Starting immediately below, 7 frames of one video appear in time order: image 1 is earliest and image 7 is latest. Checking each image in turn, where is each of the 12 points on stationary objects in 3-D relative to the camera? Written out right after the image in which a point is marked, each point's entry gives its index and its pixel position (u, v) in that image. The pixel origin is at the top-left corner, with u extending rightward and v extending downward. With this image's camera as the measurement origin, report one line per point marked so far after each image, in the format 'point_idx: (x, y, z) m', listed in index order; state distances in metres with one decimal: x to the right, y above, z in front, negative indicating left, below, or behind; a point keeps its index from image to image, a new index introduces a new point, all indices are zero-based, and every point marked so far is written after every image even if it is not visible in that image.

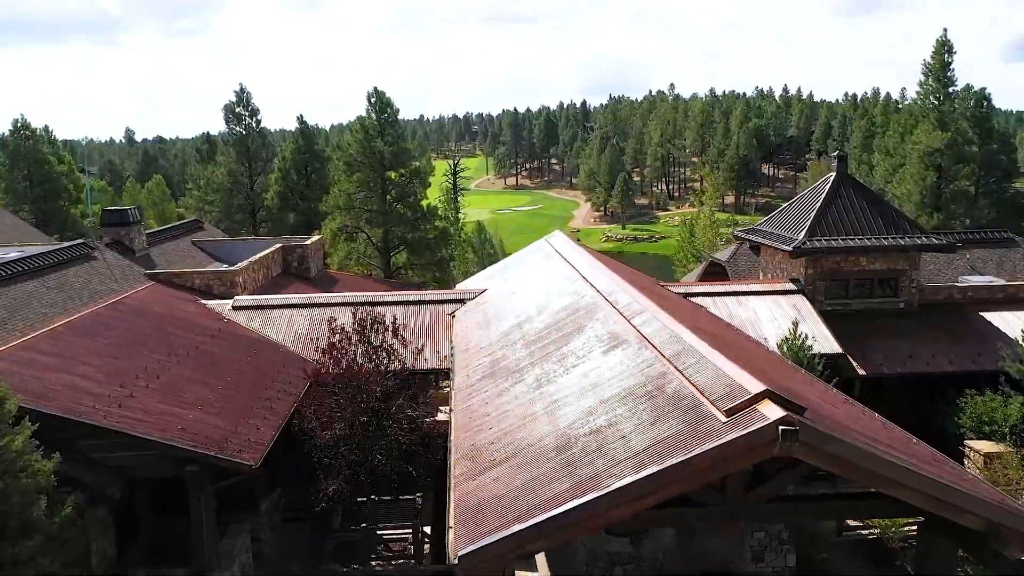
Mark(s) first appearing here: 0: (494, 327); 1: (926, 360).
0: (-0.4, -0.8, +16.3) m
1: (+9.8, -1.7, +19.2) m
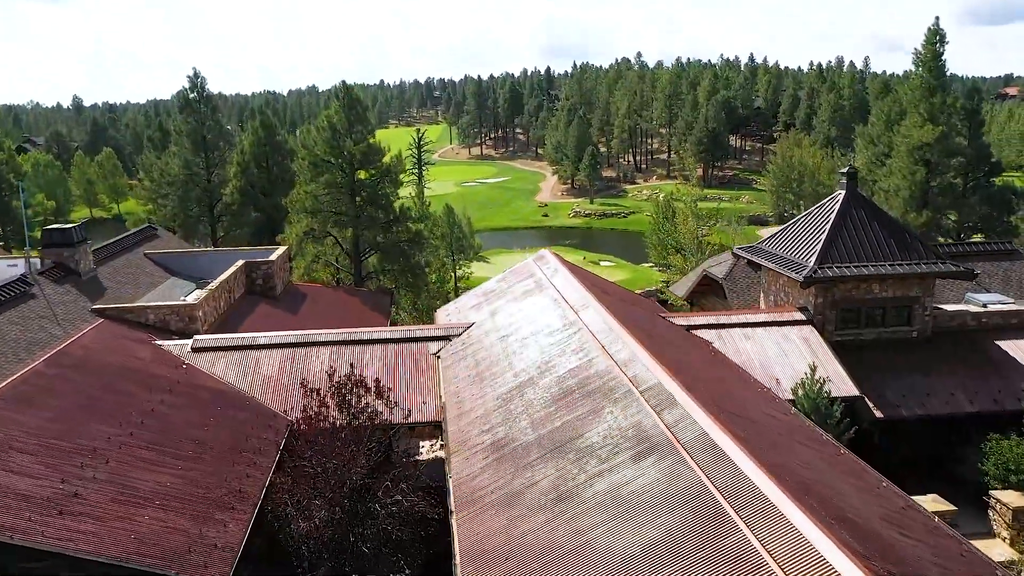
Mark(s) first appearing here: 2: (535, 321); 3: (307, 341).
0: (-0.4, -1.8, +14.6) m
1: (+9.6, -2.5, +18.0) m
2: (+0.5, -0.7, +17.1) m
3: (-4.6, -1.2, +18.3) m
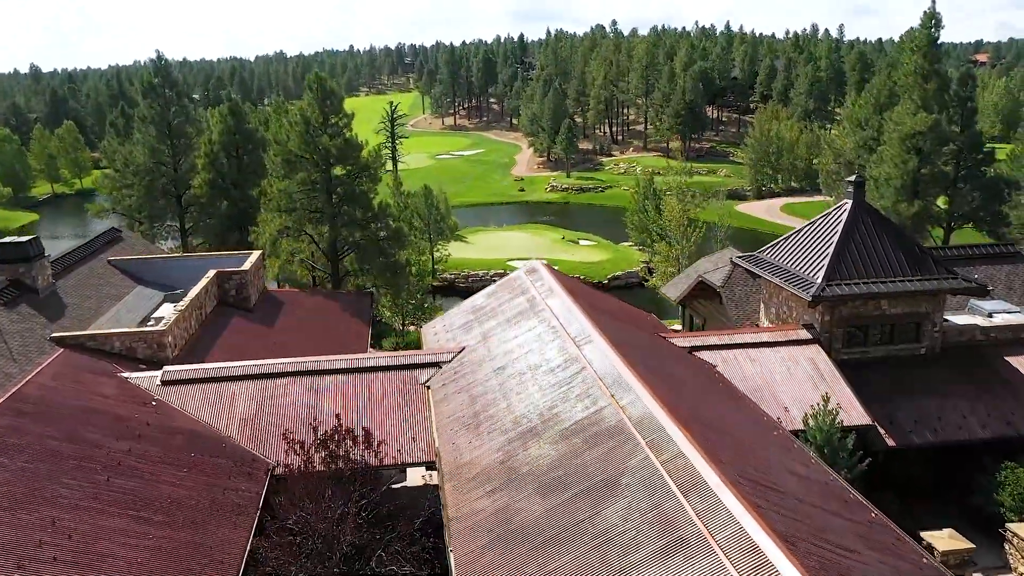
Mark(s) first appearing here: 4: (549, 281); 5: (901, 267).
0: (-0.4, -2.5, +13.5) m
1: (+9.5, -2.9, +17.3) m
2: (+0.4, -1.2, +16.0) m
3: (-4.8, -1.7, +17.1) m
4: (+0.9, +0.1, +19.0) m
5: (+9.0, +0.5, +18.6) m
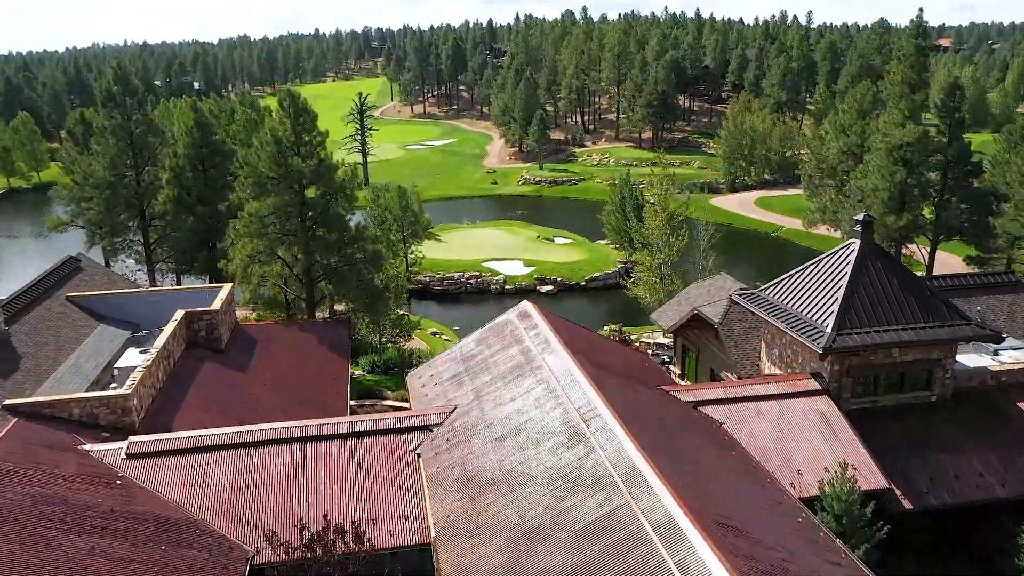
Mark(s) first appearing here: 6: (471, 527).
0: (-0.3, -3.7, +12.4) m
1: (+9.5, -4.0, +16.5) m
2: (+0.4, -2.4, +14.9) m
3: (-4.8, -2.9, +15.8) m
4: (+0.7, -1.0, +17.8) m
5: (+8.8, -0.6, +17.8) m
6: (-0.7, -3.7, +12.8) m
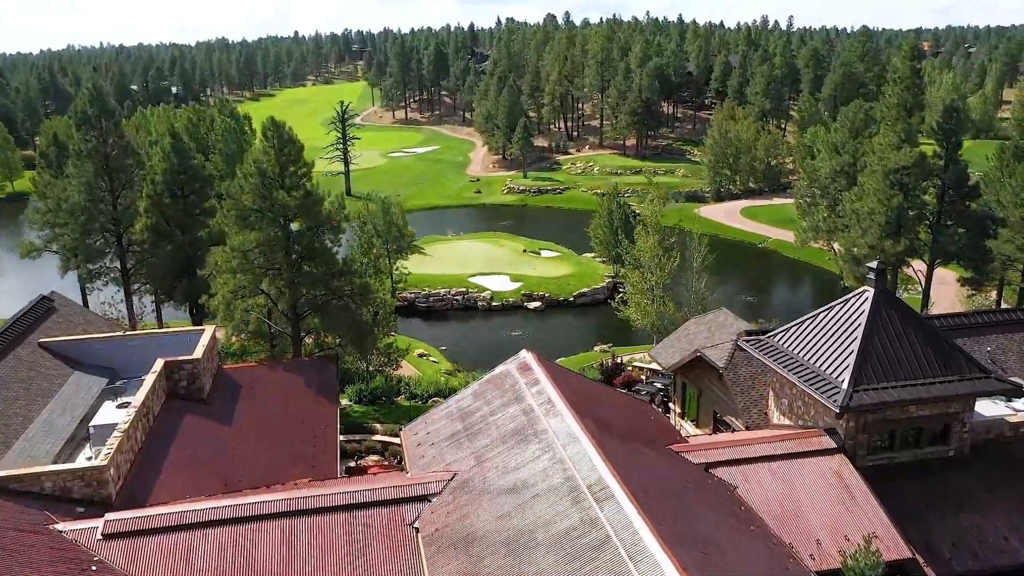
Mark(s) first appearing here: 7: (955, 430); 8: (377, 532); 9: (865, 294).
0: (-0.2, -4.8, +11.5) m
1: (+9.5, -5.1, +15.8) m
2: (+0.5, -3.6, +14.0) m
3: (-4.8, -4.1, +14.8) m
4: (+0.7, -2.2, +16.9) m
5: (+8.8, -1.7, +17.1) m
6: (-0.5, -4.9, +11.8) m
7: (+9.5, -3.1, +17.4) m
8: (-2.5, -4.4, +14.6) m
9: (+7.8, -0.2, +17.9) m
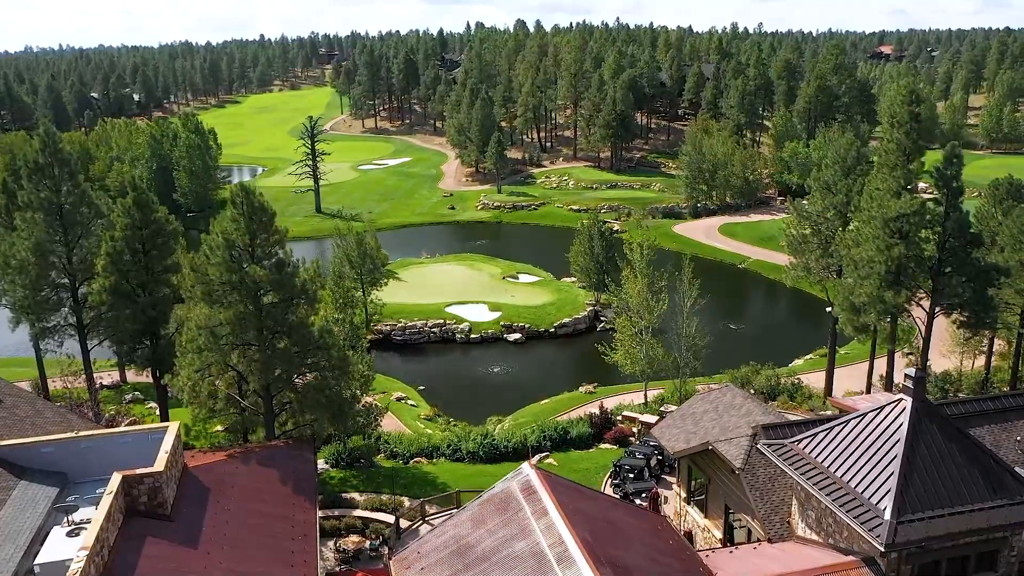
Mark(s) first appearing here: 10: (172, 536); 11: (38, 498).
0: (+0.2, -7.1, +9.6) m
1: (+9.7, -7.2, +14.3) m
2: (+0.7, -5.8, +12.1) m
3: (-4.5, -6.5, +12.7) m
4: (+0.8, -4.4, +15.1) m
5: (+8.9, -3.9, +15.5) m
6: (-0.2, -7.2, +9.9) m
7: (+9.6, -5.2, +15.9) m
8: (-2.3, -6.7, +12.6) m
9: (+7.9, -2.4, +16.3) m
10: (-7.7, -5.6, +18.3) m
11: (-11.2, -5.0, +19.0) m
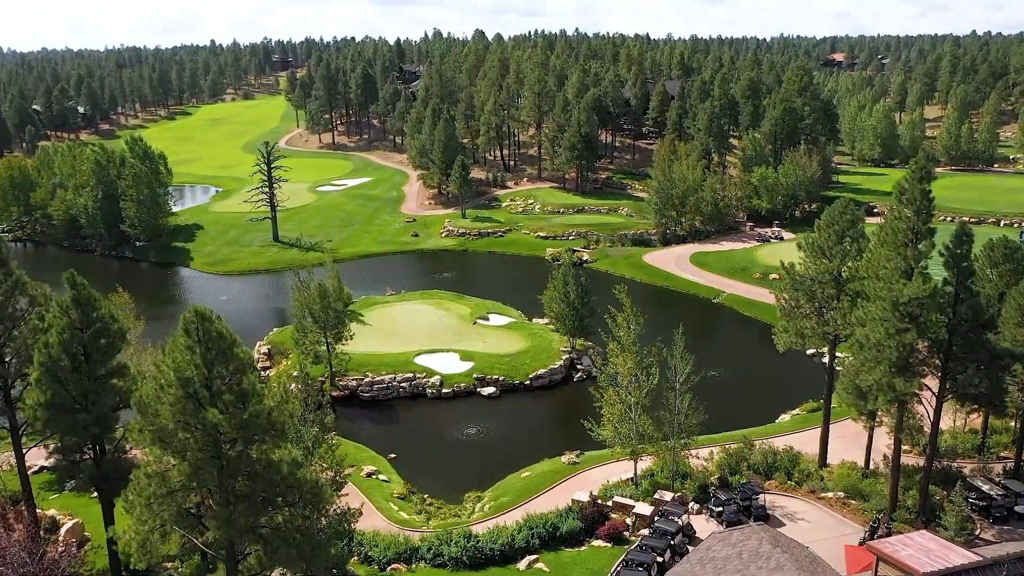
0: (+0.9, -10.6, +6.8) m
1: (+10.2, -10.6, +12.0) m
2: (+1.3, -9.3, +9.4) m
3: (-3.9, -10.0, +9.7) m
4: (+1.3, -7.9, +12.3) m
5: (+9.3, -7.2, +13.2) m
6: (+0.5, -10.7, +7.2) m
7: (+10.0, -8.6, +13.6) m
8: (-1.7, -10.3, +9.7) m
9: (+8.2, -5.8, +13.9) m
10: (-7.4, -9.3, +15.1) m
11: (-10.9, -8.6, +15.7) m
